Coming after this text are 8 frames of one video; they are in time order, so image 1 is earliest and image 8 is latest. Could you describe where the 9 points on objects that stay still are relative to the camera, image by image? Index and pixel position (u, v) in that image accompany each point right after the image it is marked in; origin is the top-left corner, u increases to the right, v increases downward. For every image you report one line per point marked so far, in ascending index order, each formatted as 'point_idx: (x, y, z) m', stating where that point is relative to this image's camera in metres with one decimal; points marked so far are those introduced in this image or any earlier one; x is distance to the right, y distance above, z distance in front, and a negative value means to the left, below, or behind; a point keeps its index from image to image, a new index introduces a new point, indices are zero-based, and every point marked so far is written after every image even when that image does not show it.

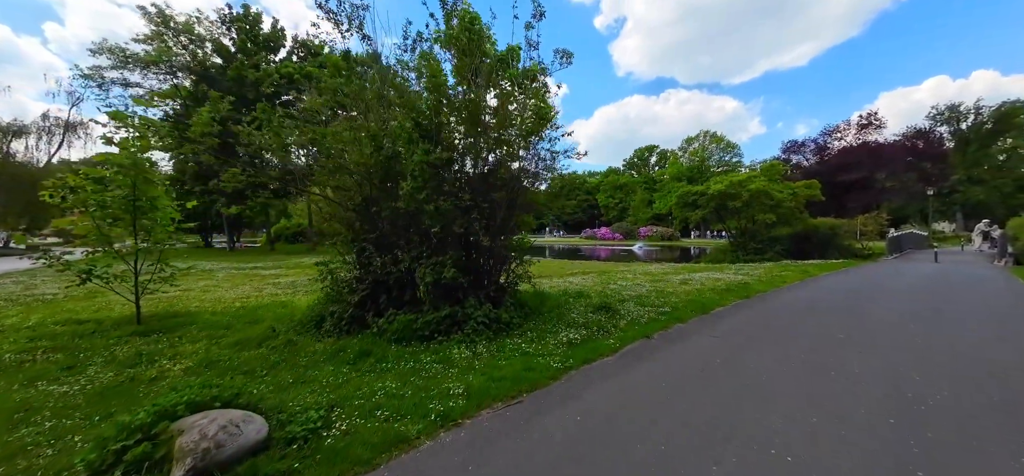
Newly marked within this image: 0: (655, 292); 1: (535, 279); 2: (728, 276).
0: (+4.1, -1.5, +10.6) m
1: (+0.8, -1.5, +13.3) m
2: (+8.8, -1.5, +15.0) m
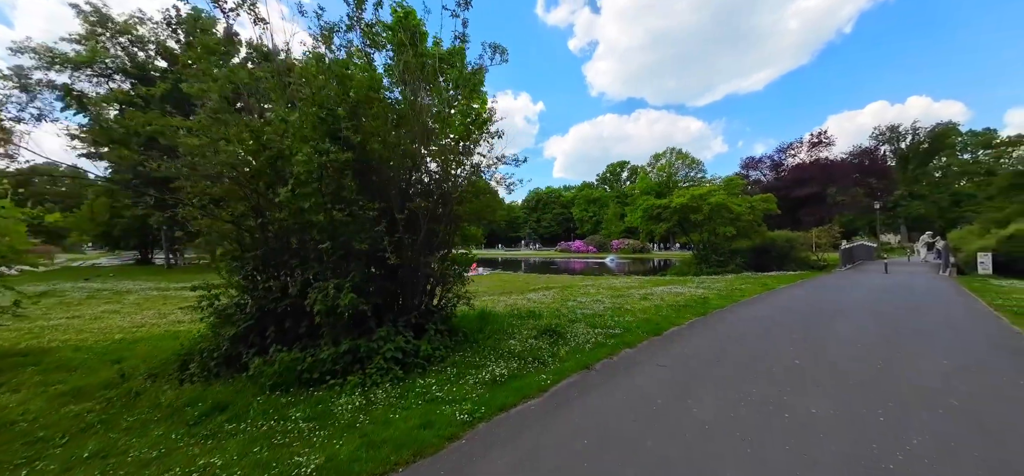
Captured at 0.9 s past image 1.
0: (+2.7, -1.8, +10.0) m
1: (-0.8, -2.0, +12.5) m
2: (+7.1, -2.0, +14.6) m
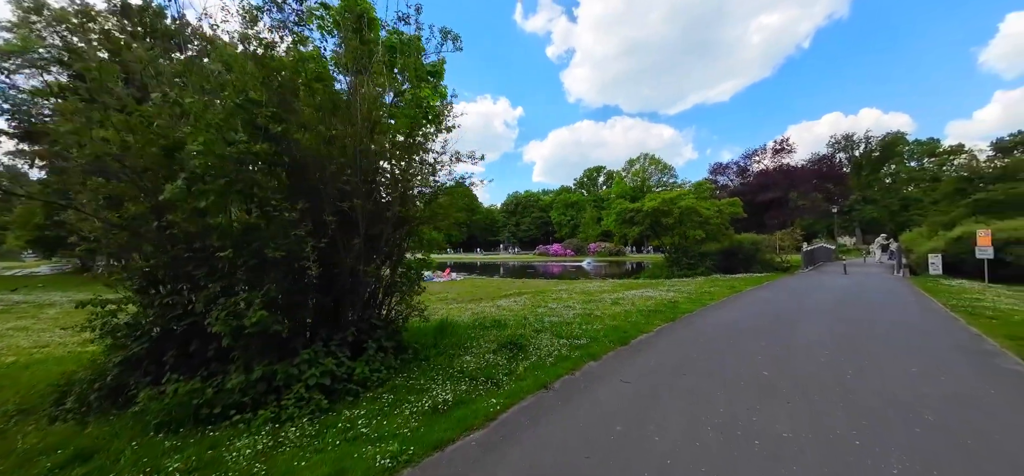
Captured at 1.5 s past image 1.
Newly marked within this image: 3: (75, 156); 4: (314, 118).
0: (+1.8, -2.0, +9.6) m
1: (-1.9, -2.2, +11.9) m
2: (+5.9, -2.2, +14.5) m
3: (-4.4, +0.8, +3.8) m
4: (-2.3, +1.4, +4.3) m
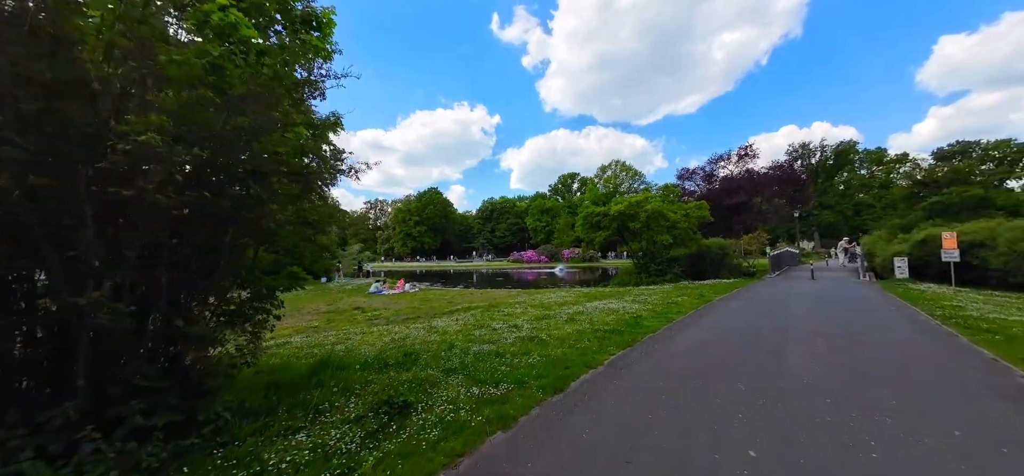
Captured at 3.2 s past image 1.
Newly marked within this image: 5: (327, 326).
0: (+0.2, -2.1, +7.7) m
1: (-3.6, -2.4, +9.8) m
2: (+4.0, -2.4, +12.9) m
3: (-5.6, +0.8, +1.6) m
4: (-3.5, +1.3, +2.3) m
5: (-5.3, -2.5, +10.6) m
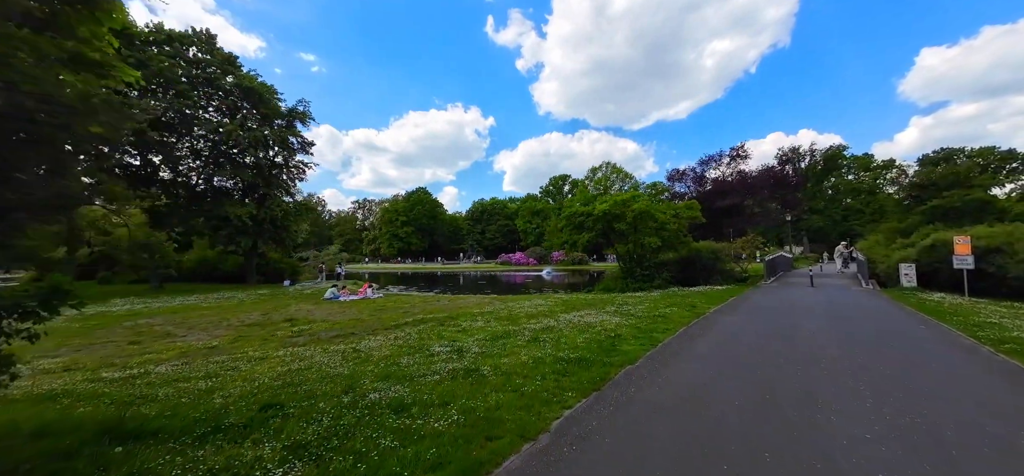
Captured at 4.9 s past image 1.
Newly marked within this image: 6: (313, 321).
0: (-0.8, -2.1, +5.7) m
1: (-4.7, -2.3, +7.7) m
2: (+2.8, -2.4, +11.0) m
3: (-6.5, +0.9, -0.5) m
4: (-4.4, +1.4, +0.2) m
5: (-6.4, -2.5, +8.4) m
6: (-6.1, -2.6, +11.5) m
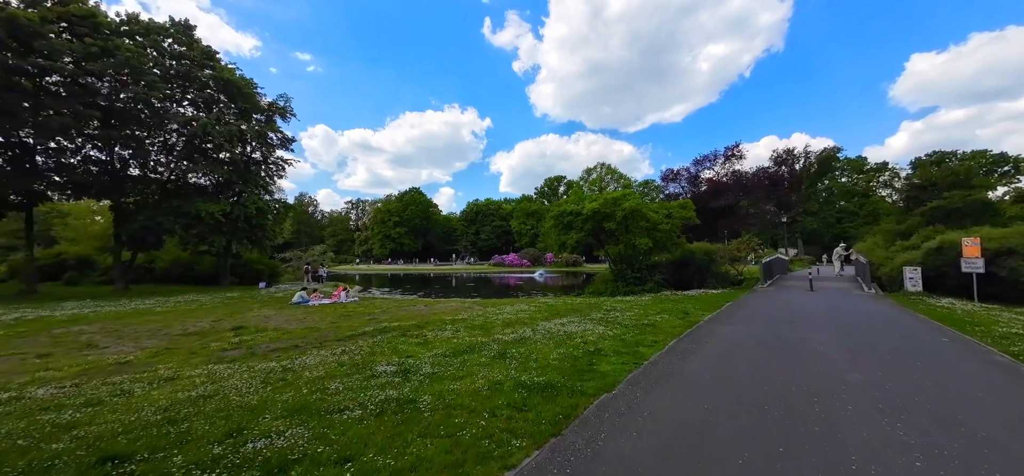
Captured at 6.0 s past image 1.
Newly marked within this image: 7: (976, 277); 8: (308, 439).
0: (-1.5, -2.0, +4.5) m
1: (-5.4, -2.3, +6.4) m
2: (+2.1, -2.4, +9.8) m
3: (-7.1, +0.9, -1.8) m
4: (-5.0, +1.5, -1.0) m
5: (-7.1, -2.4, +7.2) m
6: (-6.8, -2.5, +10.3) m
7: (+18.4, -1.5, +15.0) m
8: (-1.8, -2.0, +3.7) m
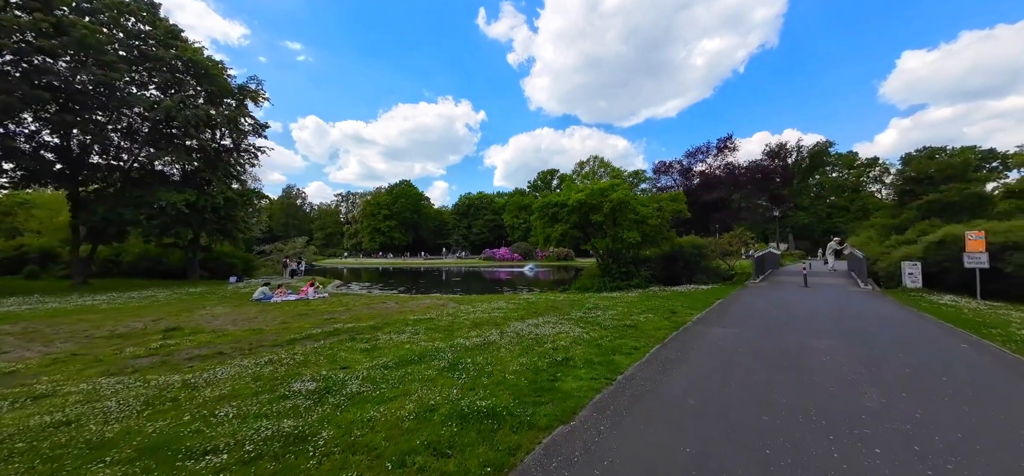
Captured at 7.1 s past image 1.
0: (-2.2, -1.9, +3.4) m
1: (-6.1, -2.1, +5.3) m
2: (+1.3, -2.2, +8.8) m
3: (-7.6, +1.0, -3.0) m
4: (-5.6, +1.5, -2.2) m
5: (-7.9, -2.2, +6.0) m
6: (-7.6, -2.3, +9.1) m
7: (+17.6, -1.3, +14.2) m
8: (-2.5, -1.8, +2.6) m
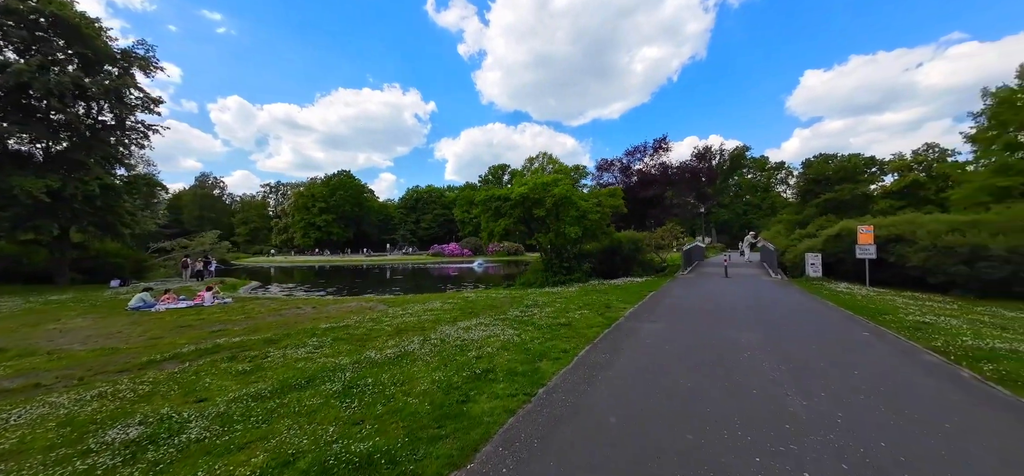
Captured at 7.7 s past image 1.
0: (-3.0, -1.9, +2.3) m
1: (-7.2, -2.1, +3.6) m
2: (-0.4, -2.1, +8.1) m
3: (-7.5, +0.9, -4.9) m
4: (-5.6, +1.4, -3.8) m
5: (-9.0, -2.2, +4.0) m
6: (-9.2, -2.2, +7.1) m
7: (+14.9, -1.1, +15.8) m
8: (-3.3, -1.8, +1.4) m
